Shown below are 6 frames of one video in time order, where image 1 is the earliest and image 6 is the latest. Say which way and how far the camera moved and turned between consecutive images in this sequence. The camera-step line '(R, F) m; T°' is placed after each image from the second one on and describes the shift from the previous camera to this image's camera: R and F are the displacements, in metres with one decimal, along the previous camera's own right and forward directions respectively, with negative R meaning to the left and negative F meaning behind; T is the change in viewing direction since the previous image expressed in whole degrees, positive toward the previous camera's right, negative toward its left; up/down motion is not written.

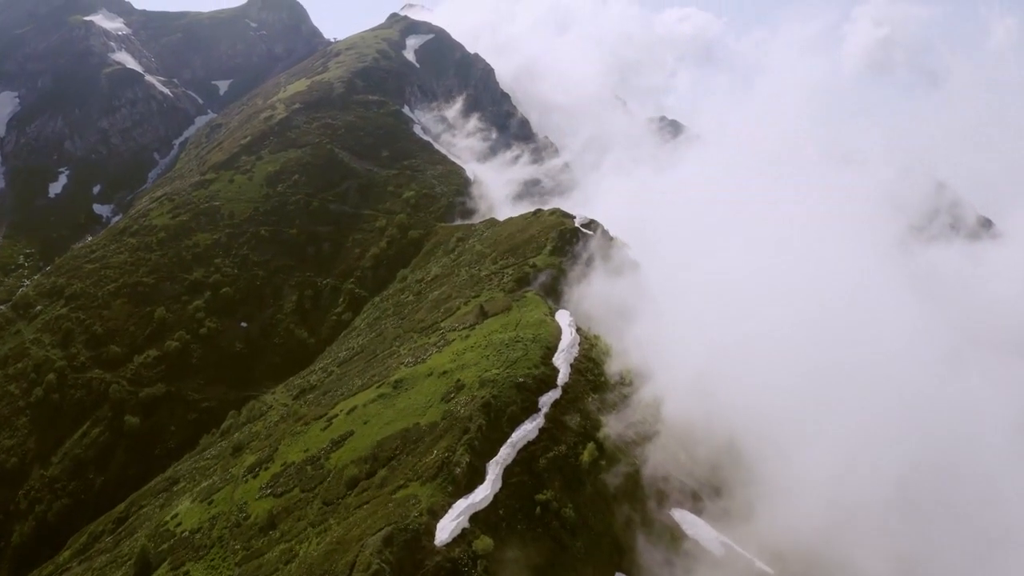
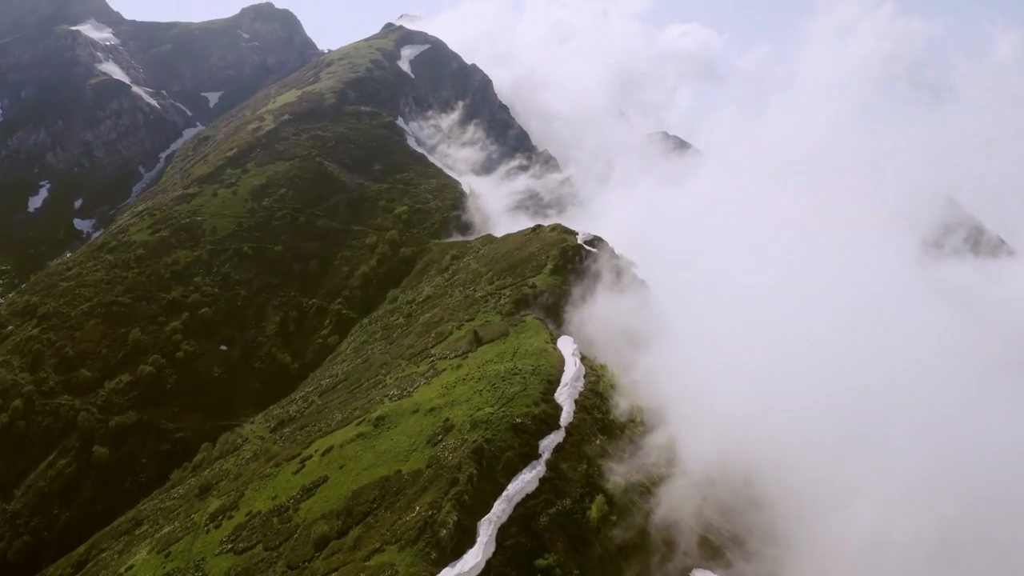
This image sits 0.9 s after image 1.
(+0.3, +8.2) m; 0°
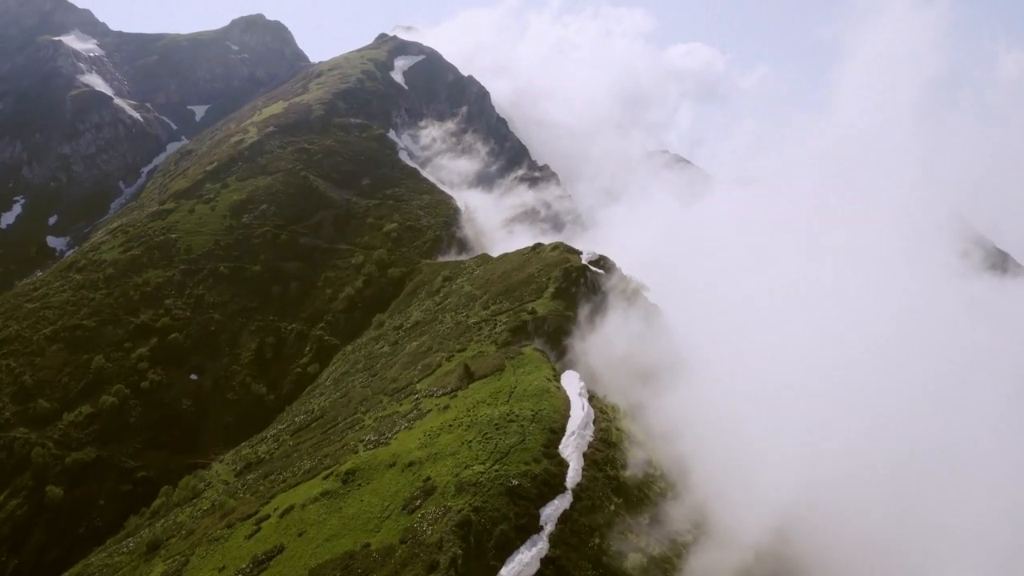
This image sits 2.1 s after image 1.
(+0.2, +10.0) m; 0°
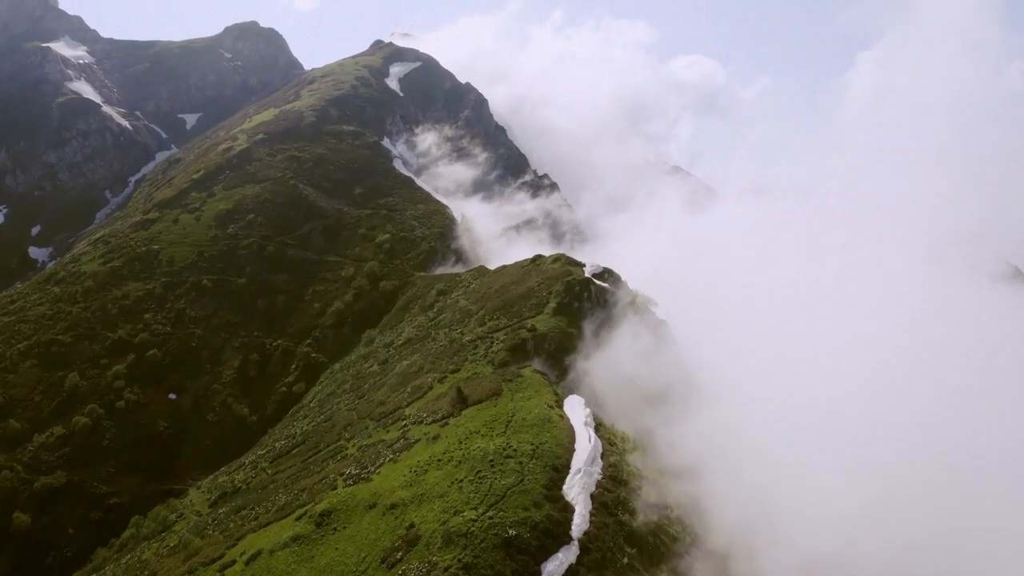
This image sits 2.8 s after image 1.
(+0.1, +6.0) m; 0°
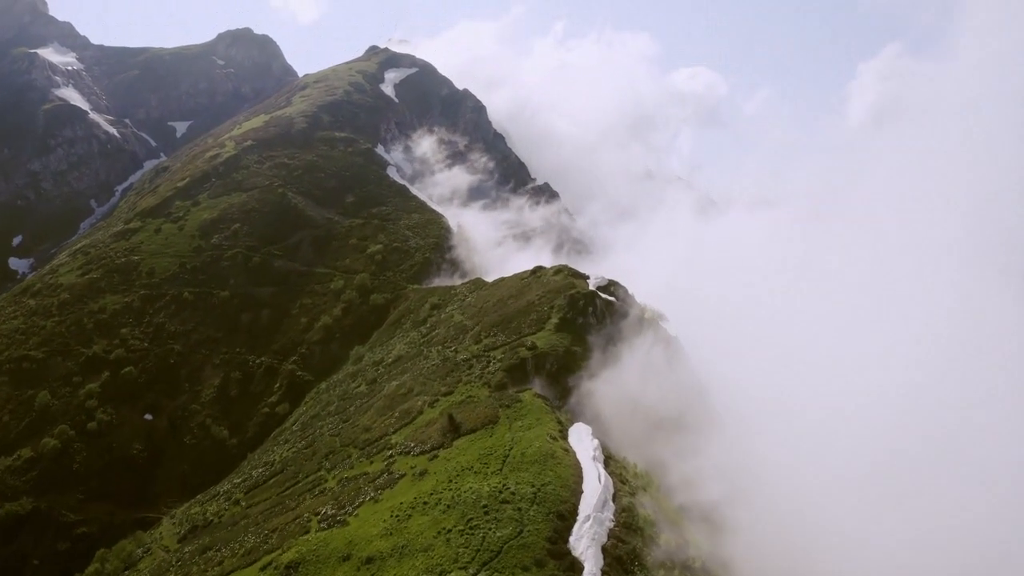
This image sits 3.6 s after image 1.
(+0.1, +6.2) m; 0°
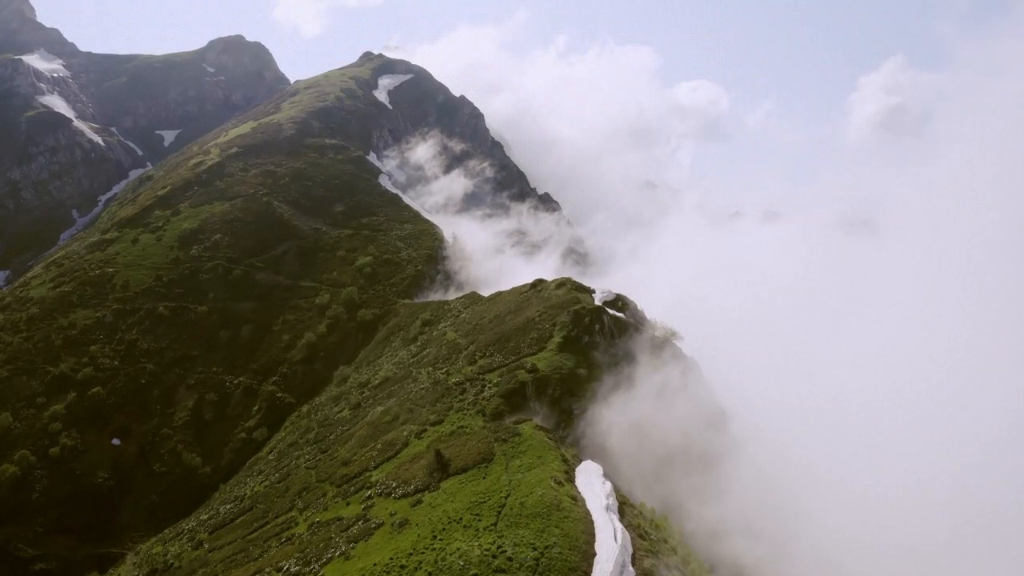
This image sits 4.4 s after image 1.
(+0.1, +7.0) m; 0°
